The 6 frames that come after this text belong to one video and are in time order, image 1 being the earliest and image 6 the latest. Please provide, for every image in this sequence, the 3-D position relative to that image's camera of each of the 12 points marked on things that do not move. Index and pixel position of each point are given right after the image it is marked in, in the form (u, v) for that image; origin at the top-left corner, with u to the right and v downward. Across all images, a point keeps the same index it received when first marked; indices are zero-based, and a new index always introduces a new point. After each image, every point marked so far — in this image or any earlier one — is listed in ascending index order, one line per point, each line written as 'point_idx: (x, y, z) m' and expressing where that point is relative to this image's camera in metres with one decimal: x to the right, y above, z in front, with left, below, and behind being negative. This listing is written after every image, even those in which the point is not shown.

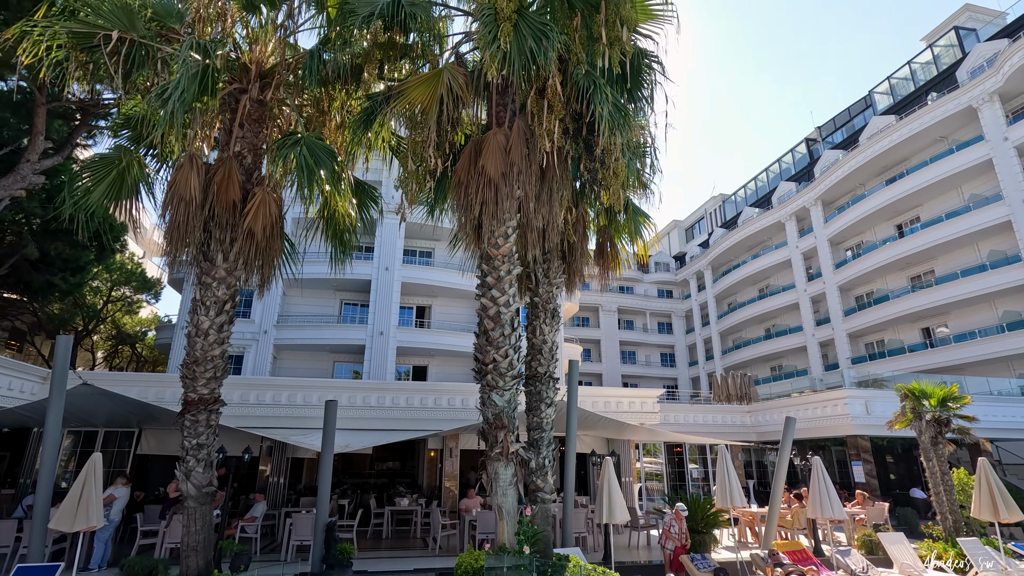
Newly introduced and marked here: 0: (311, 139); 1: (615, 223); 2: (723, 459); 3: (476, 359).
0: (-2.7, +2.0, +7.0) m
1: (+1.8, +1.1, +9.2) m
2: (+4.4, -3.5, +11.0) m
3: (-0.4, -0.8, +6.3) m
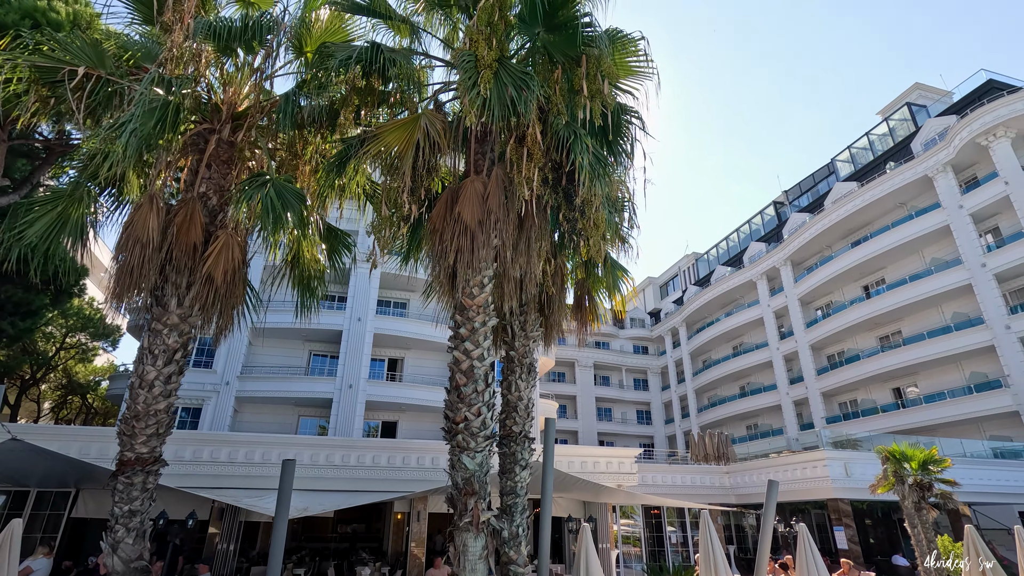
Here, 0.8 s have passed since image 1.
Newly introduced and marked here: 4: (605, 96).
0: (-2.9, +1.3, +6.8) m
1: (+1.4, +0.2, +9.0) m
2: (+3.8, -4.6, +10.4) m
3: (-0.7, -1.4, +5.8) m
4: (+1.0, +2.0, +5.7) m
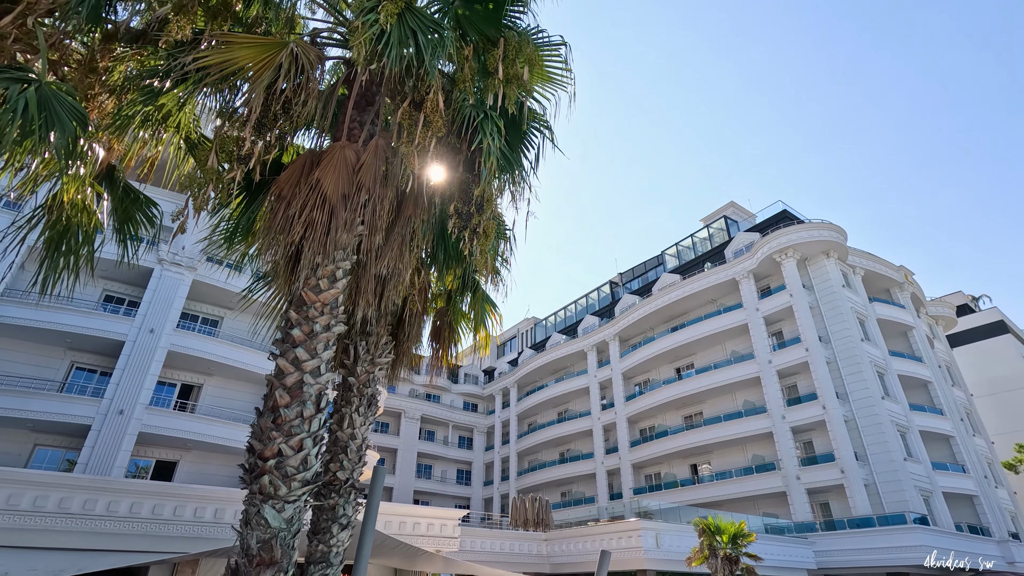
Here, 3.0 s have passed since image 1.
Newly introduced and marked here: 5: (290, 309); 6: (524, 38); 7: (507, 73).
0: (-4.0, +1.7, +4.7) m
1: (-0.8, -0.3, +7.9) m
2: (+0.4, -5.5, +9.5) m
3: (-2.0, -1.3, +4.2) m
4: (+0.1, +1.9, +4.9) m
5: (-1.9, -0.2, +4.5) m
6: (+0.1, +2.3, +4.9) m
7: (0.0, +2.0, +5.0) m
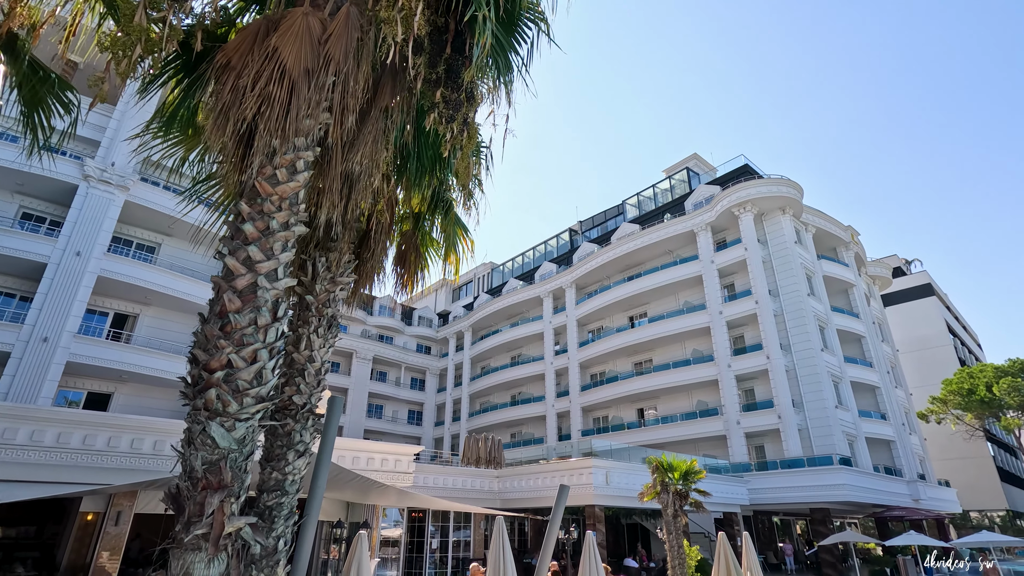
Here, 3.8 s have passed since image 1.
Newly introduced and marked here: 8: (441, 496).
0: (-4.0, +2.6, +3.7) m
1: (-1.2, +0.8, +7.3) m
2: (-0.3, -4.3, +9.4) m
3: (-2.1, -0.5, +3.6) m
4: (+0.1, +2.6, +4.2) m
5: (-2.0, +0.6, +3.8) m
6: (+0.1, +3.0, +4.2) m
7: (-0.1, +2.7, +4.2) m
8: (-2.6, -7.5, +19.4) m
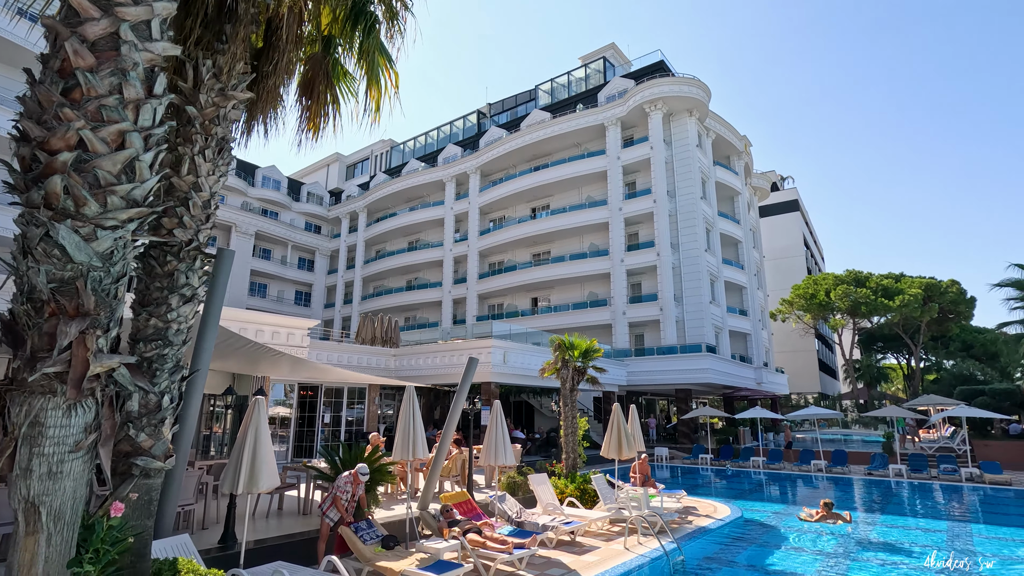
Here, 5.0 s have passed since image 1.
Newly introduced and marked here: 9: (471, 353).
0: (-3.9, +3.8, +1.6) m
1: (-1.9, +2.6, +6.0) m
2: (-1.9, -1.9, +9.2) m
3: (-2.3, +0.7, +2.5) m
4: (0.0, +3.7, +2.9) m
5: (-2.1, +1.8, +2.6) m
6: (+0.1, +4.1, +2.8) m
7: (-0.1, +3.9, +2.9) m
8: (-6.3, -3.0, +18.9) m
9: (-1.6, -2.4, +19.6) m
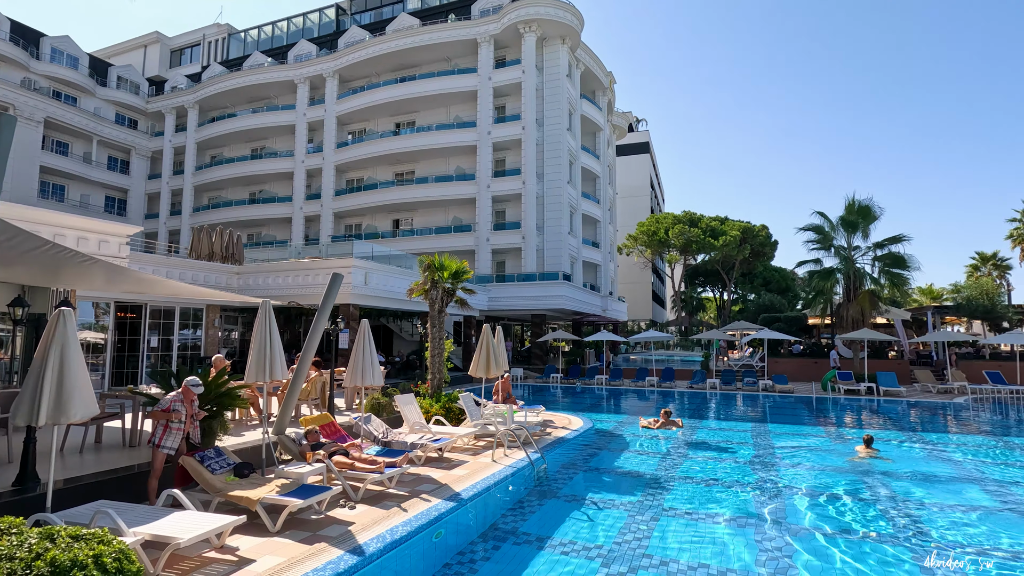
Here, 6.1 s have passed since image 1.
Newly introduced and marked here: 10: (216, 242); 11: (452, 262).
0: (-3.6, +4.2, -0.4) m
1: (-2.9, +3.6, +4.5) m
2: (-3.9, -0.5, +8.1) m
3: (-2.4, +1.2, +1.3) m
4: (-0.1, +4.2, +1.9) m
5: (-2.2, +2.3, +1.3) m
6: (0.0, +4.6, +1.8) m
7: (-0.2, +4.4, +1.9) m
8: (-10.7, -0.1, +16.4) m
9: (-6.3, +0.5, +18.3) m
10: (-10.6, +1.7, +19.4) m
11: (-1.4, +0.6, +12.9) m
